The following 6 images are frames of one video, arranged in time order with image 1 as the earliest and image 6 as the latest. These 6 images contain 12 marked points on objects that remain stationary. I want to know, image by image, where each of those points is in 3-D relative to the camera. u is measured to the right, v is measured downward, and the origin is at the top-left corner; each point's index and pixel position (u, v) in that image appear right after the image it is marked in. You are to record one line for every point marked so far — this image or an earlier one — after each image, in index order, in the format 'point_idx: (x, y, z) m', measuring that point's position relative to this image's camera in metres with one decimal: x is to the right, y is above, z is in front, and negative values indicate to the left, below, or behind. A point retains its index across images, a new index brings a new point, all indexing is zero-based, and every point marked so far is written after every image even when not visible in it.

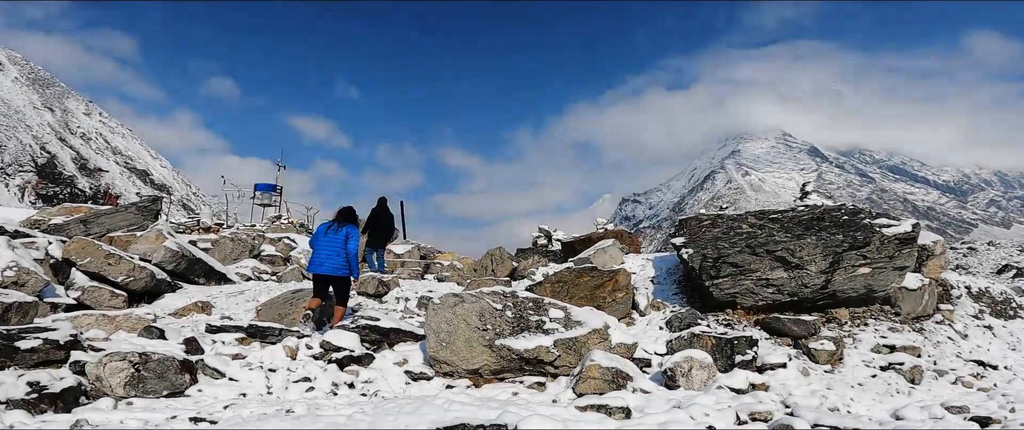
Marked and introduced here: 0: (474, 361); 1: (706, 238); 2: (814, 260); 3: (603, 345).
0: (-0.6, -2.5, +9.1) m
1: (+4.3, -0.5, +12.4) m
2: (+6.0, -0.9, +10.8) m
3: (+1.7, -2.4, +9.8) m
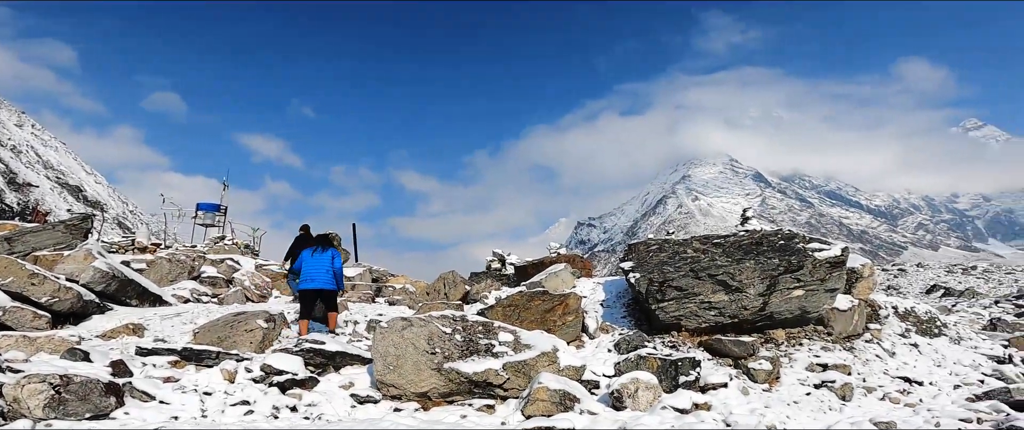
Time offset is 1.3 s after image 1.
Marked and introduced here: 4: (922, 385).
0: (-1.5, -2.9, +9.1) m
1: (+3.3, -1.1, +12.7) m
2: (+5.0, -1.4, +11.3) m
3: (+0.7, -2.8, +9.9) m
4: (+7.7, -3.3, +10.1) m
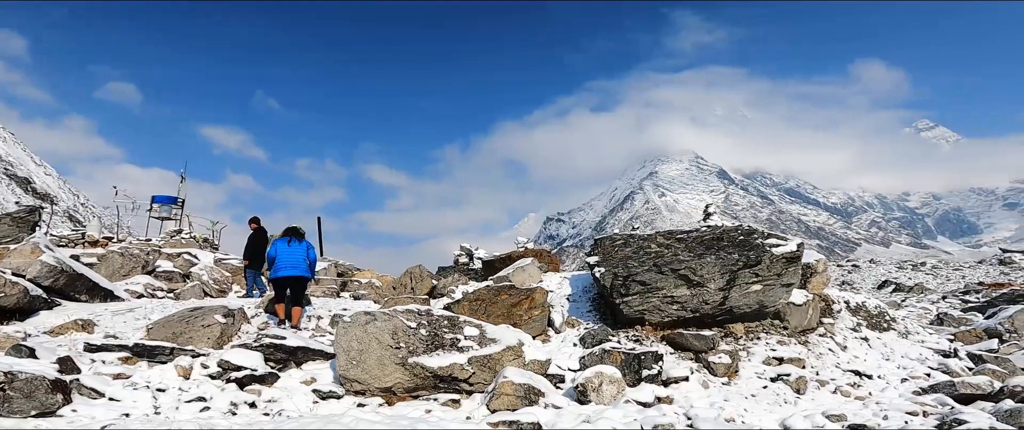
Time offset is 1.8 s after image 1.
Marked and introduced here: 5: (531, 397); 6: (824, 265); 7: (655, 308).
0: (-2.1, -2.8, +9.1) m
1: (+2.5, -1.0, +12.9) m
2: (+4.3, -1.3, +11.5) m
3: (+0.1, -2.7, +10.0) m
4: (+7.0, -3.3, +10.5) m
5: (+0.4, -3.2, +9.3) m
6: (+7.5, -1.2, +13.0) m
7: (+3.0, -2.0, +11.4) m
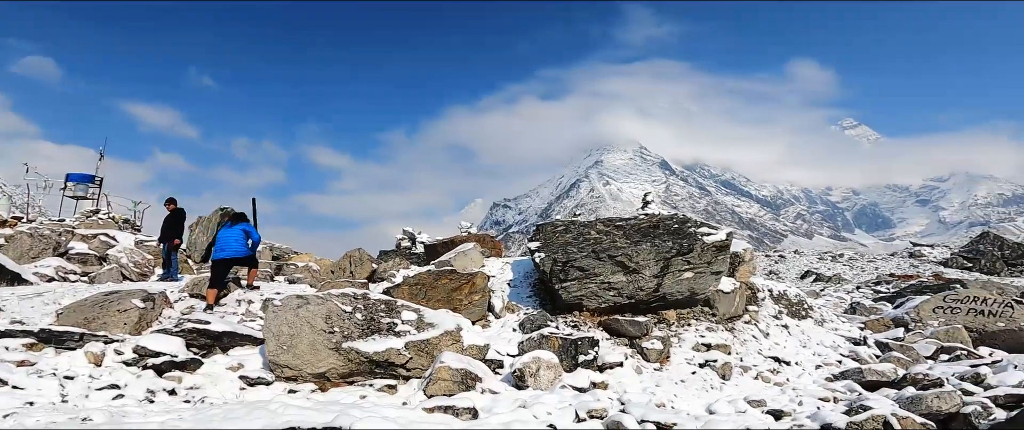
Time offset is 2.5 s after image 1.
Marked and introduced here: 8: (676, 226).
0: (-3.2, -2.5, +8.9) m
1: (+1.1, -0.7, +13.1) m
2: (+3.1, -1.1, +11.9) m
3: (-1.1, -2.5, +10.1) m
4: (+5.8, -3.1, +11.1) m
5: (-0.8, -2.9, +9.3) m
6: (+6.0, -1.0, +13.6) m
7: (+1.8, -1.7, +11.6) m
8: (+4.1, -0.3, +13.2) m
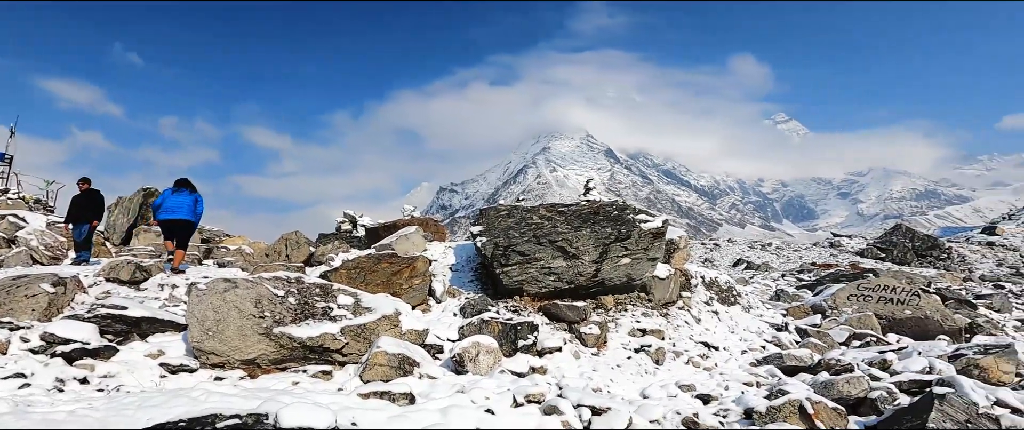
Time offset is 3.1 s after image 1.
0: (-4.3, -2.2, +8.7) m
1: (-0.3, -0.3, +13.1) m
2: (+1.8, -0.8, +12.1) m
3: (-2.2, -2.2, +10.0) m
4: (+4.5, -2.9, +11.6) m
5: (-1.9, -2.7, +9.3) m
6: (+4.6, -0.7, +14.1) m
7: (+0.5, -1.4, +11.8) m
8: (+2.7, 0.0, +13.5) m
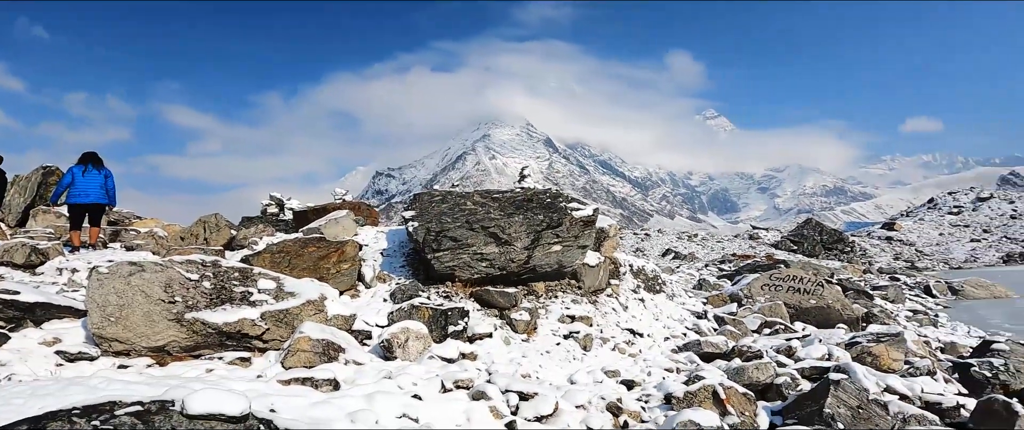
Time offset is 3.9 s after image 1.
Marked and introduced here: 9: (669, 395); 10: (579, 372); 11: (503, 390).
0: (-5.5, -1.9, +8.3) m
1: (-1.9, 0.0, +13.0) m
2: (+0.2, -0.5, +12.2) m
3: (-3.6, -1.9, +9.8) m
4: (+3.0, -2.7, +12.1) m
5: (-3.2, -2.4, +9.1) m
6: (+2.9, -0.4, +14.4) m
7: (-1.0, -1.1, +11.8) m
8: (+1.1, +0.3, +13.7) m
9: (+3.0, -3.3, +9.9) m
10: (+1.3, -3.0, +10.3) m
11: (-0.1, -3.1, +9.4) m
